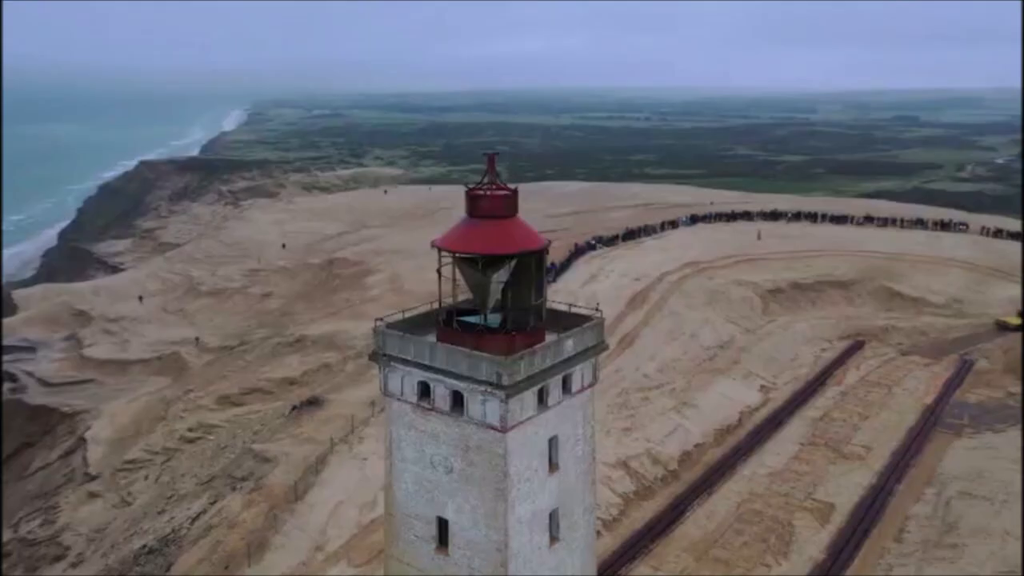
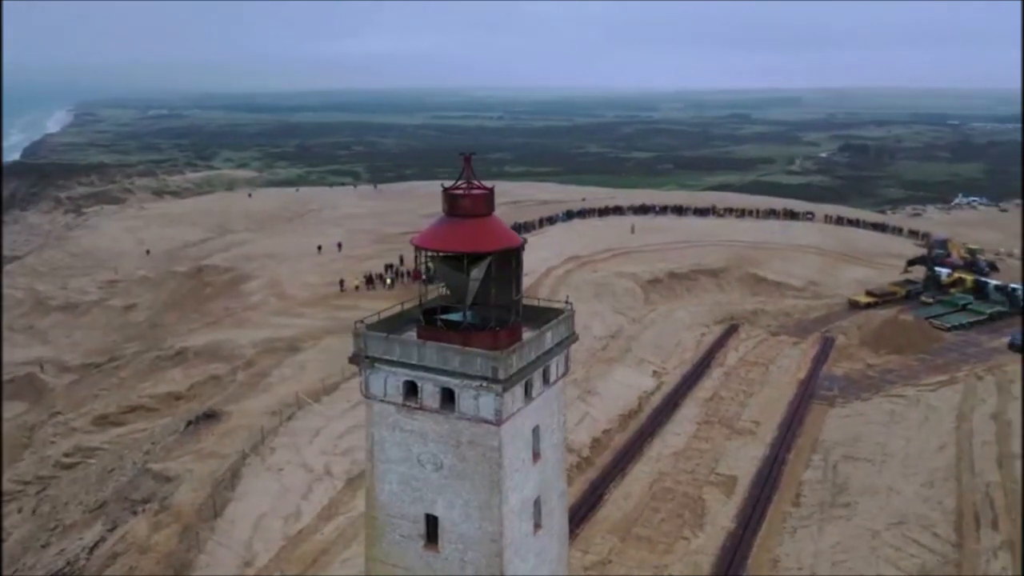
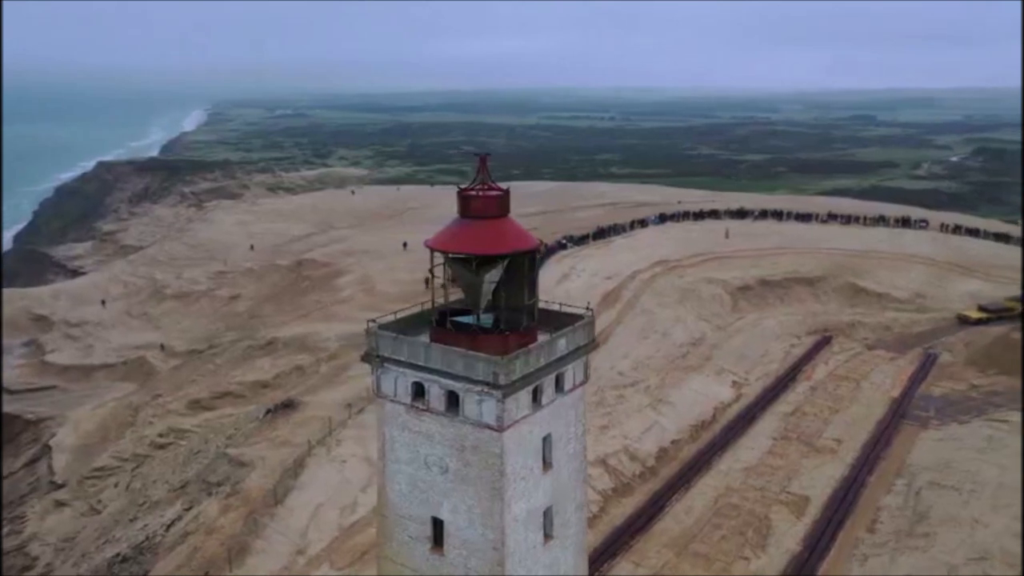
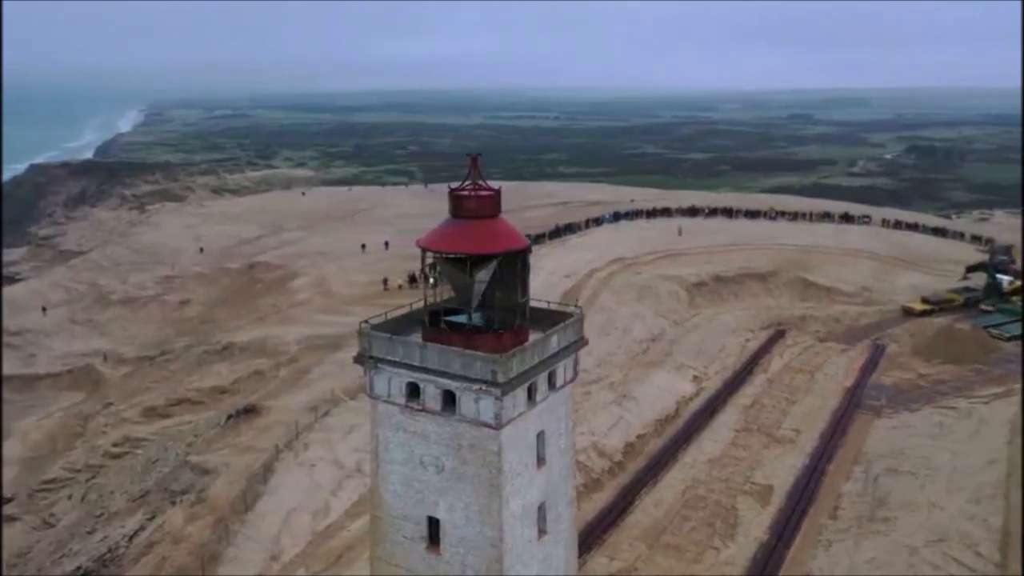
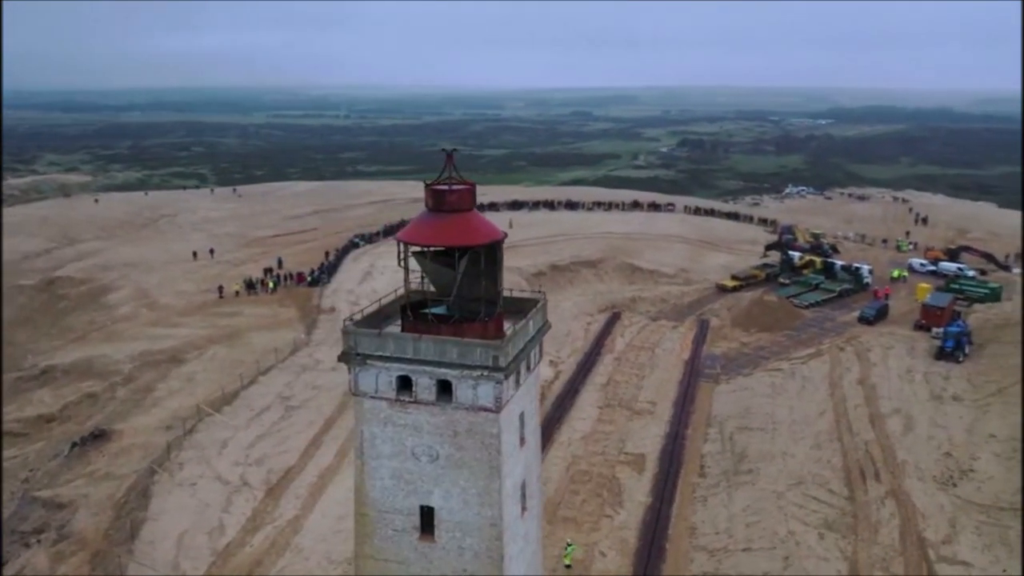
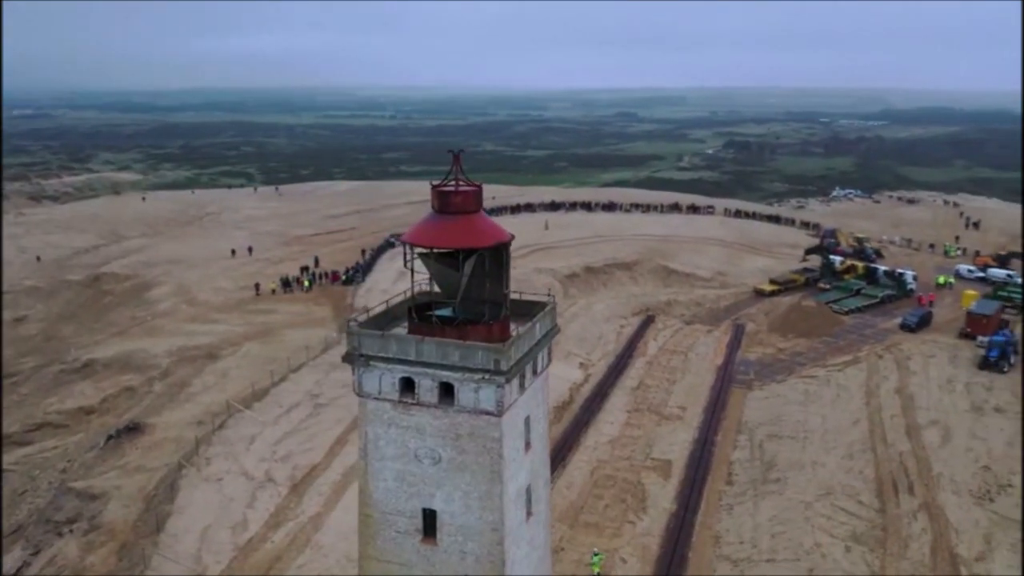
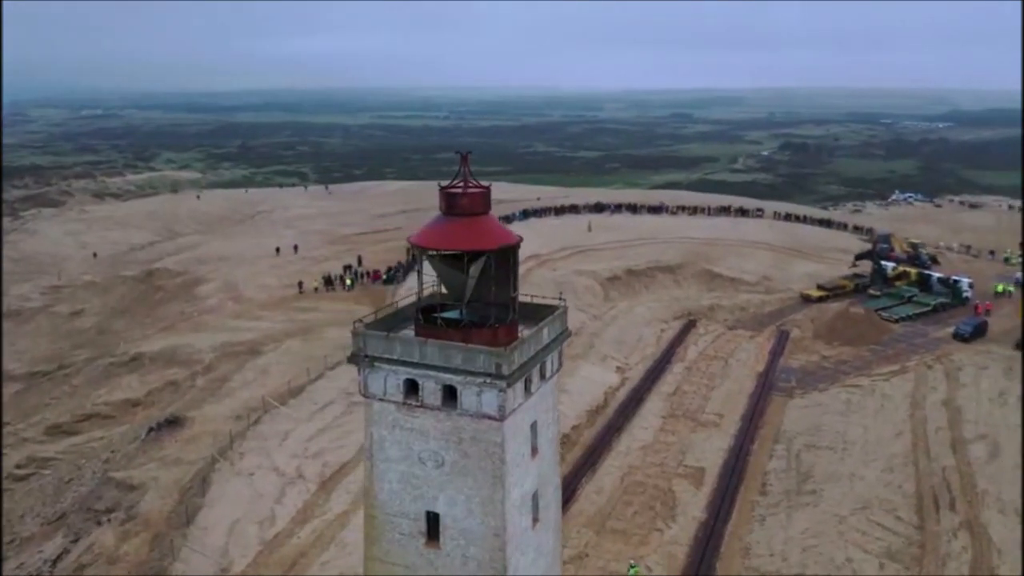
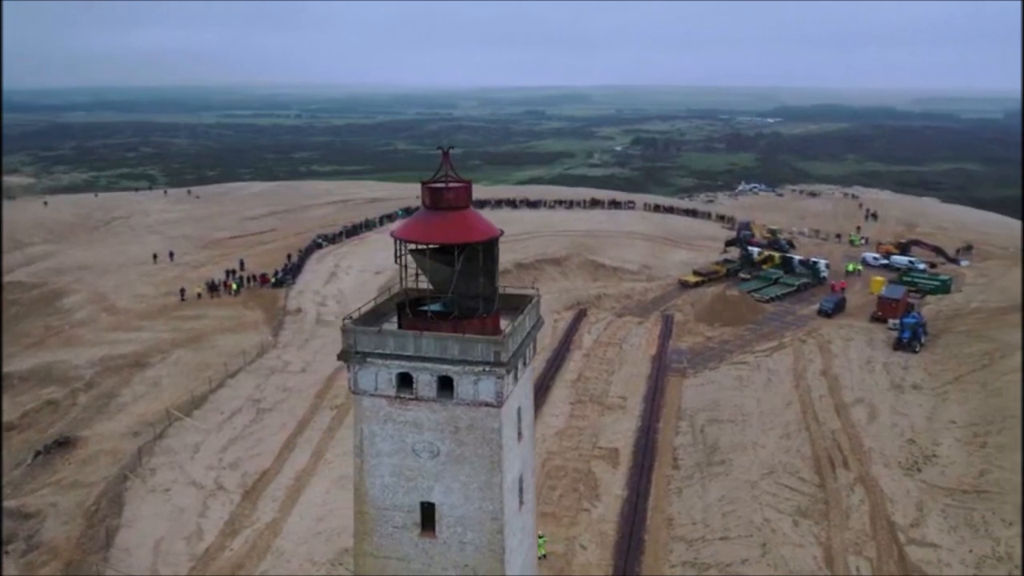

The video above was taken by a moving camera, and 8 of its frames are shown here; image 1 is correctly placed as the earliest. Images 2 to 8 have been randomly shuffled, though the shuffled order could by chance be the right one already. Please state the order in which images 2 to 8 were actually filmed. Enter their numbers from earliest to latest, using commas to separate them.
3, 4, 2, 7, 6, 5, 8
